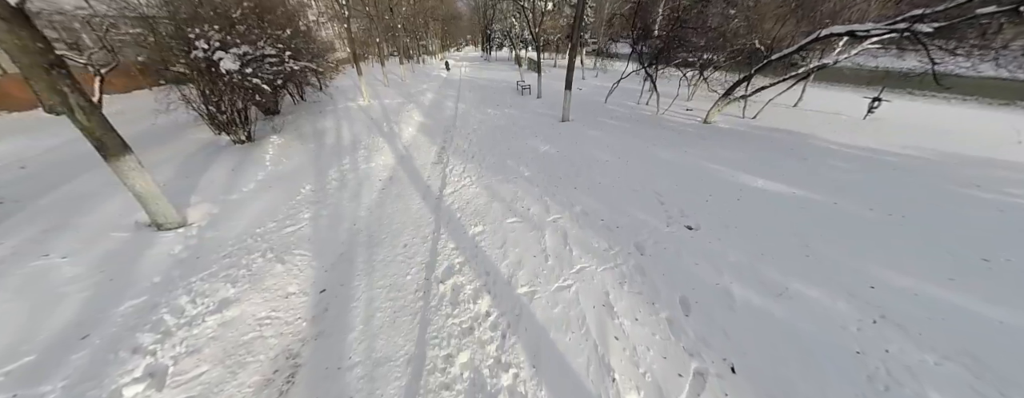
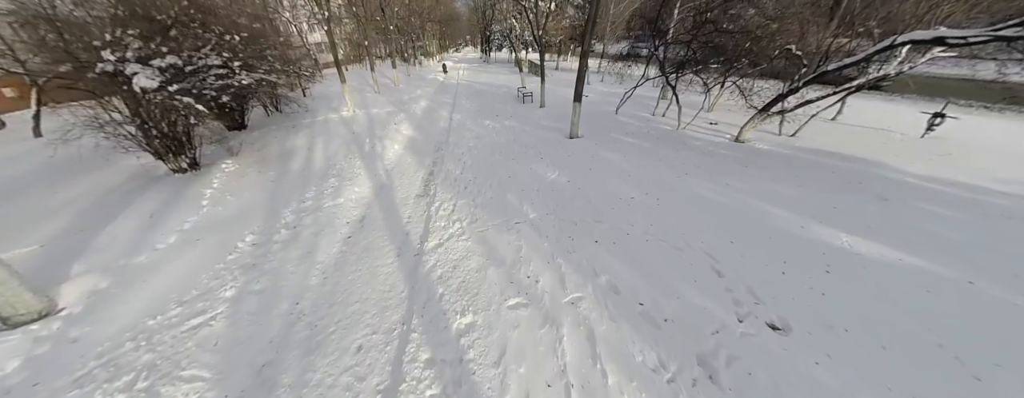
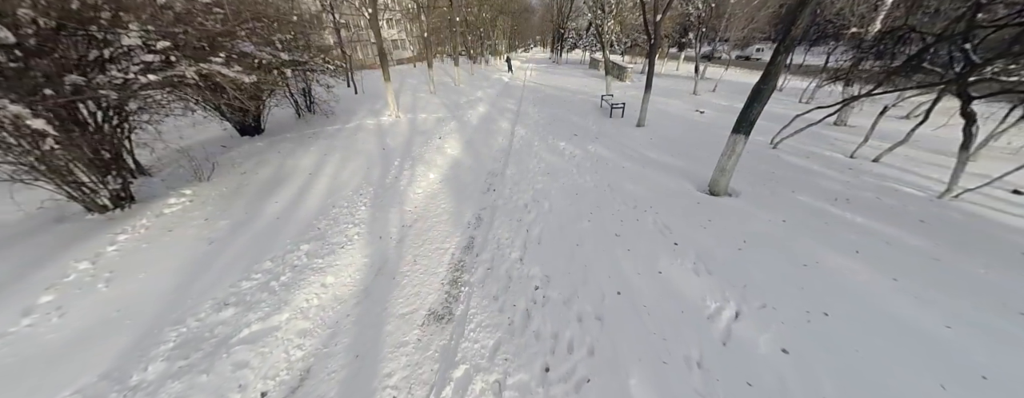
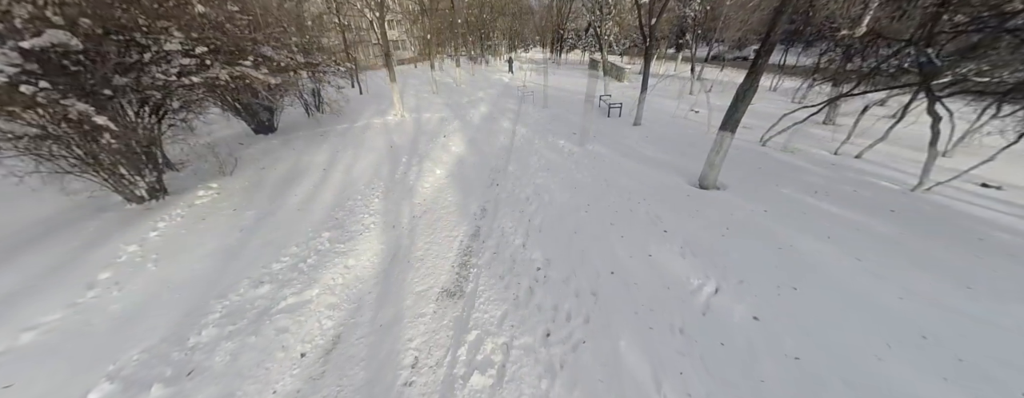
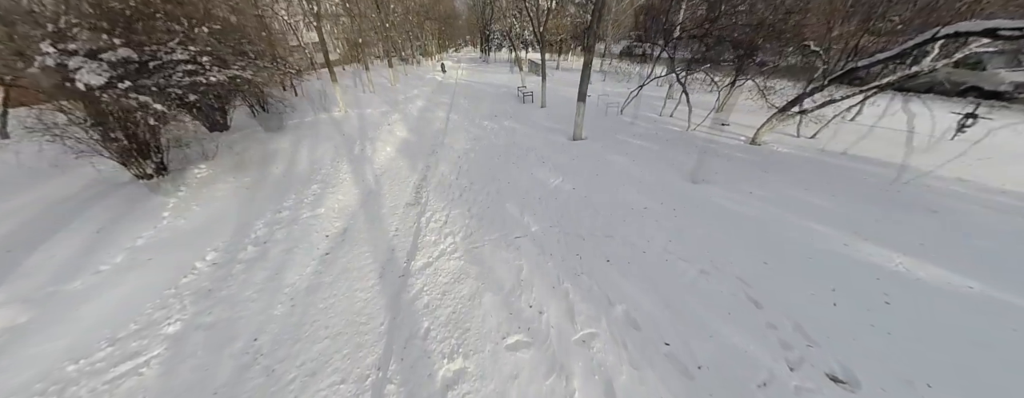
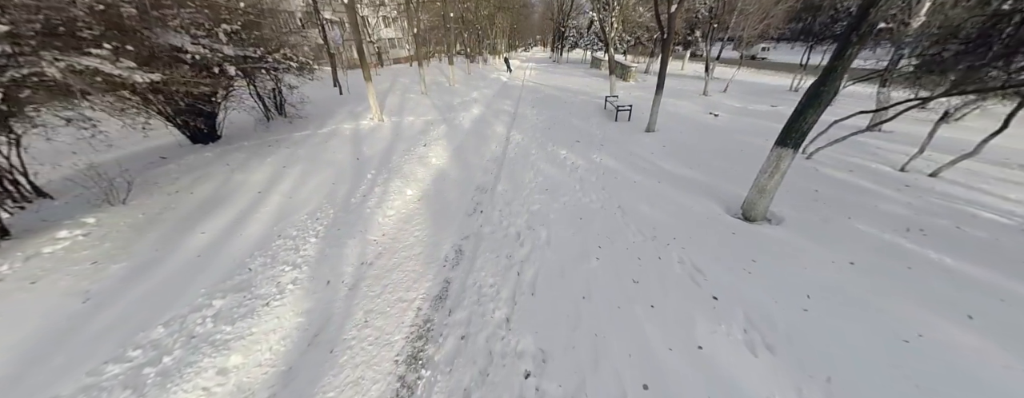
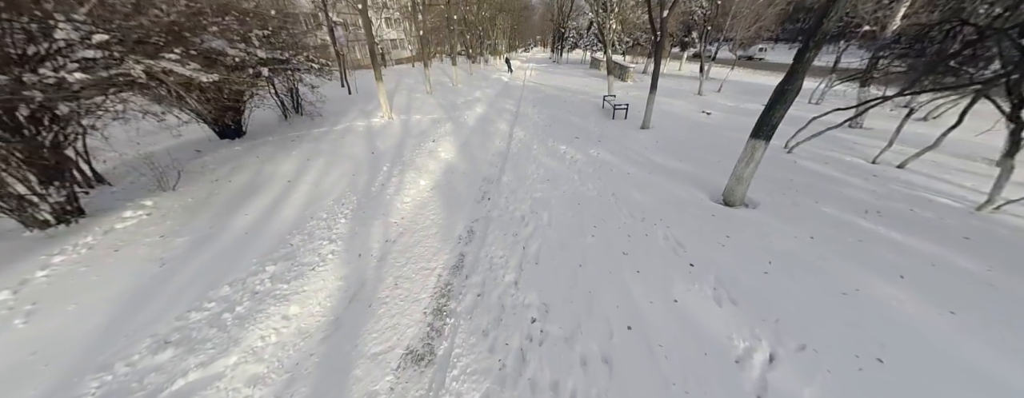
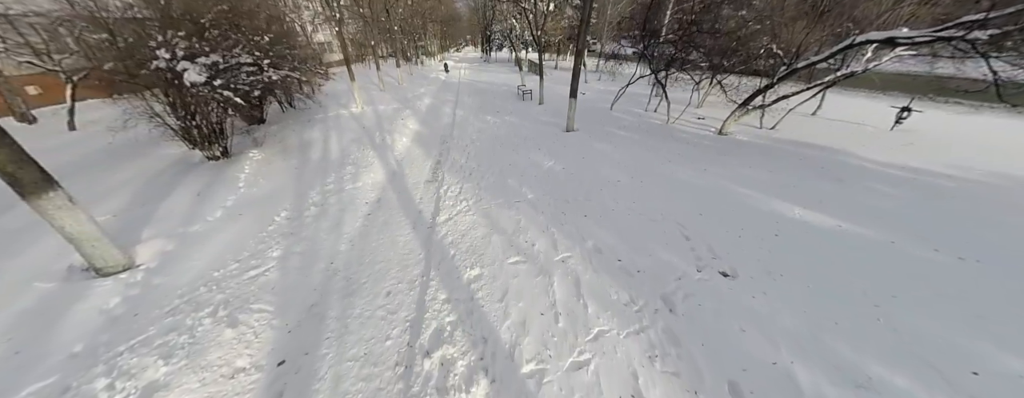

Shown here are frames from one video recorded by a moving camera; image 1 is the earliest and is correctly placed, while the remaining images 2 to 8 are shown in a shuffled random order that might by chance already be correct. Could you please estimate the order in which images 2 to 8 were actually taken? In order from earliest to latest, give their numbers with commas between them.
8, 2, 5, 4, 3, 7, 6
